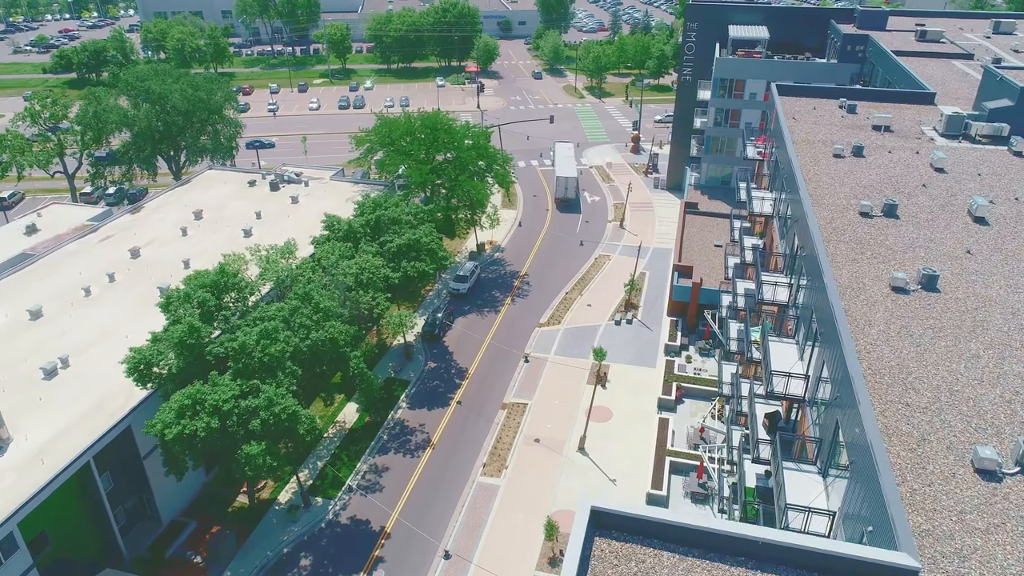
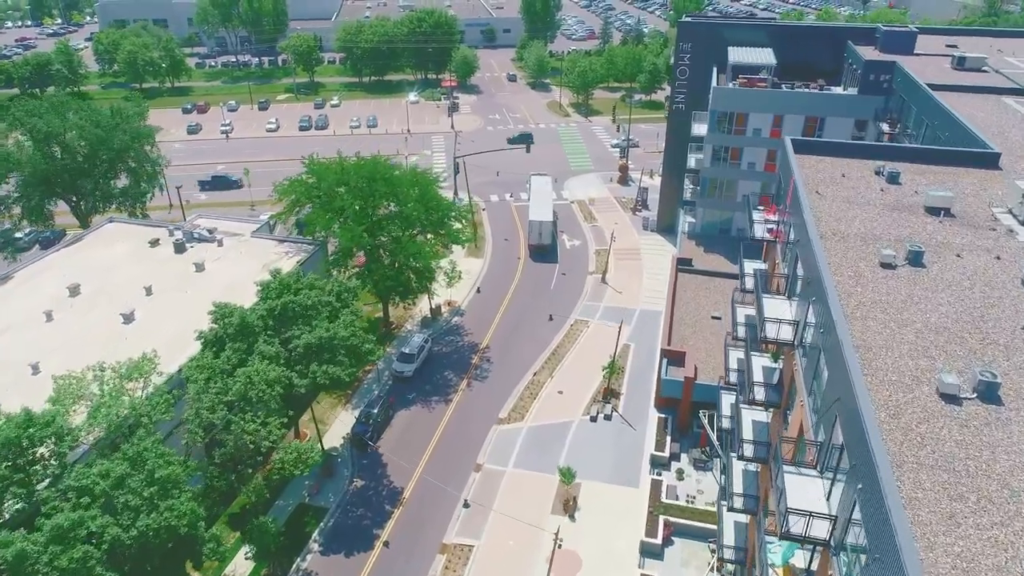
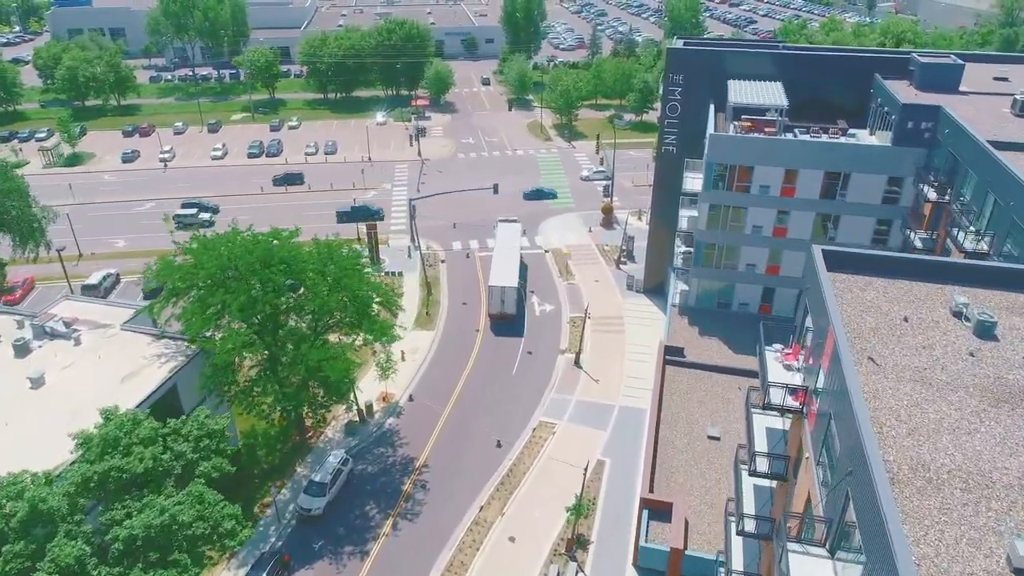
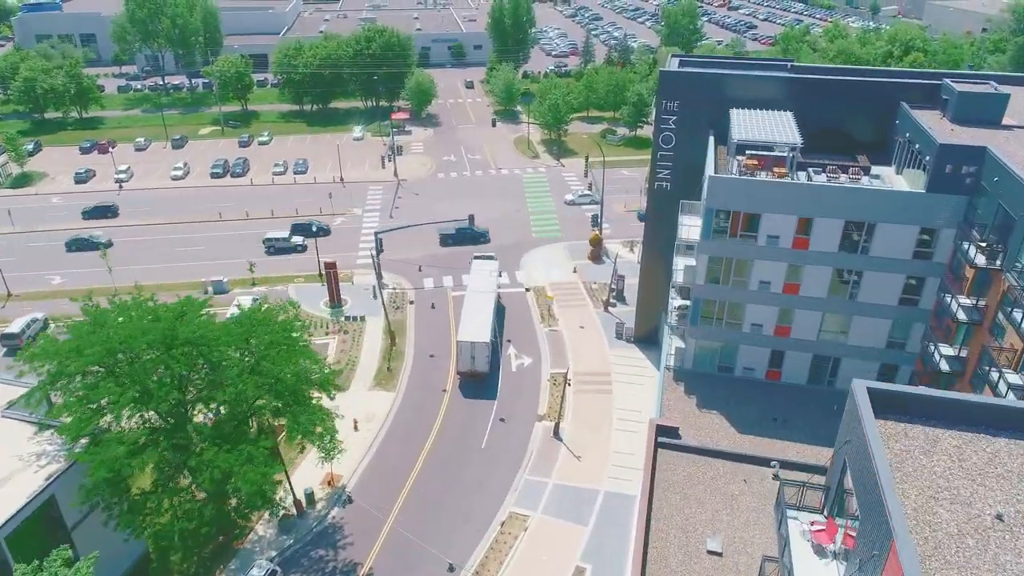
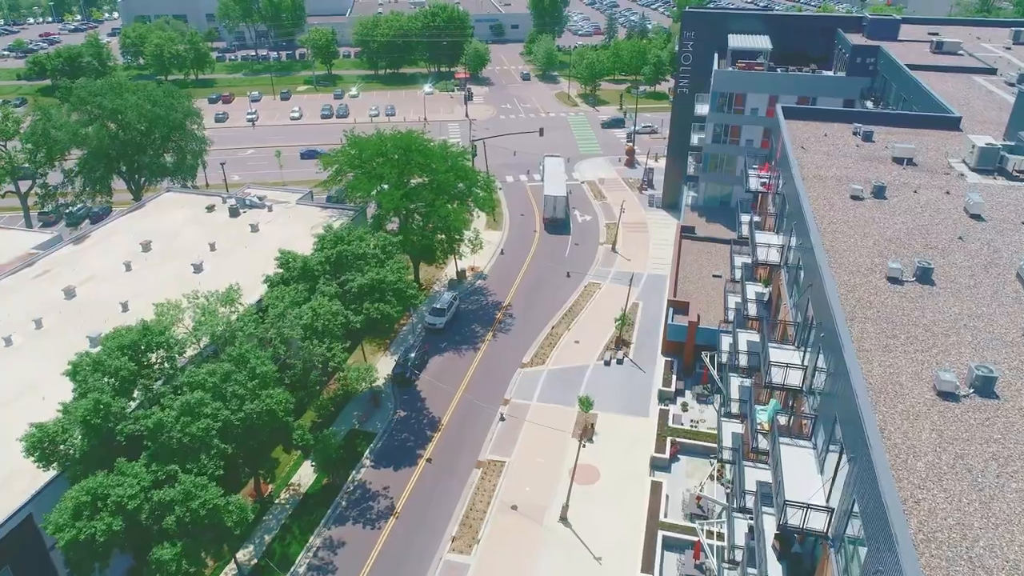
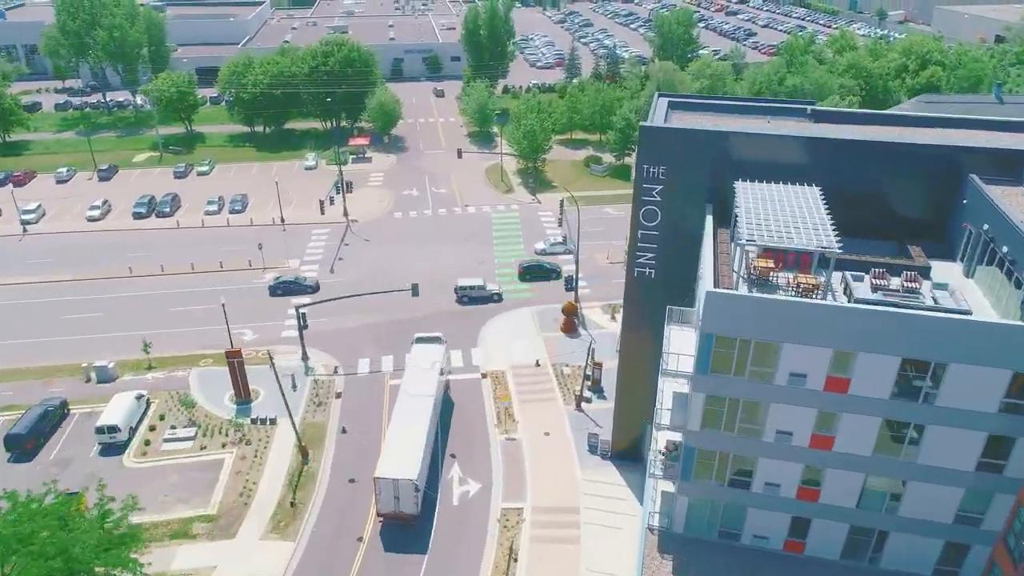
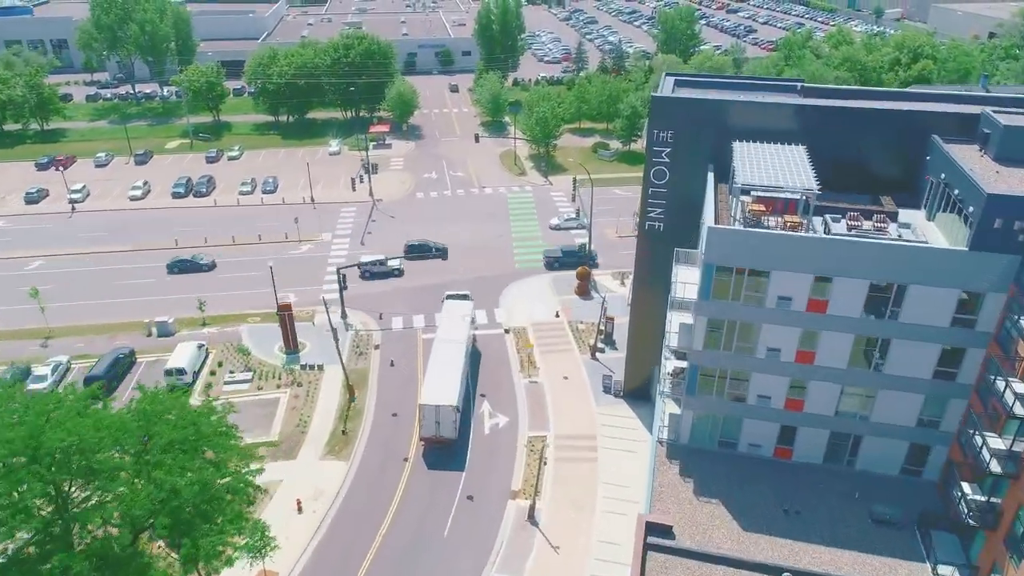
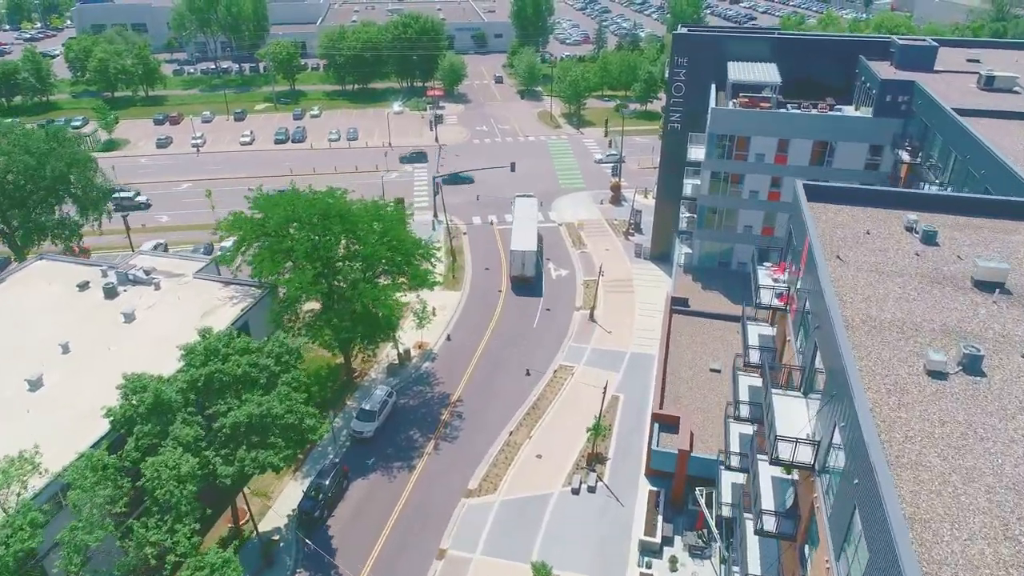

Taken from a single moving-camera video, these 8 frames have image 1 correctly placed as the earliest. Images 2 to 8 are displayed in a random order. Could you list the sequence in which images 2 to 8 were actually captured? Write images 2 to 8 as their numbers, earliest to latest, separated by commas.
5, 2, 8, 3, 4, 7, 6
